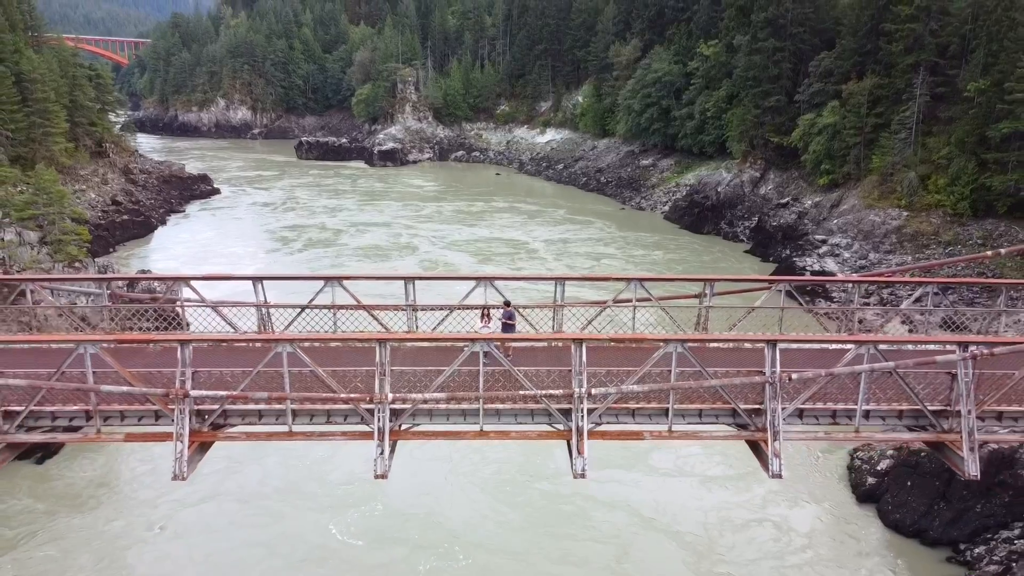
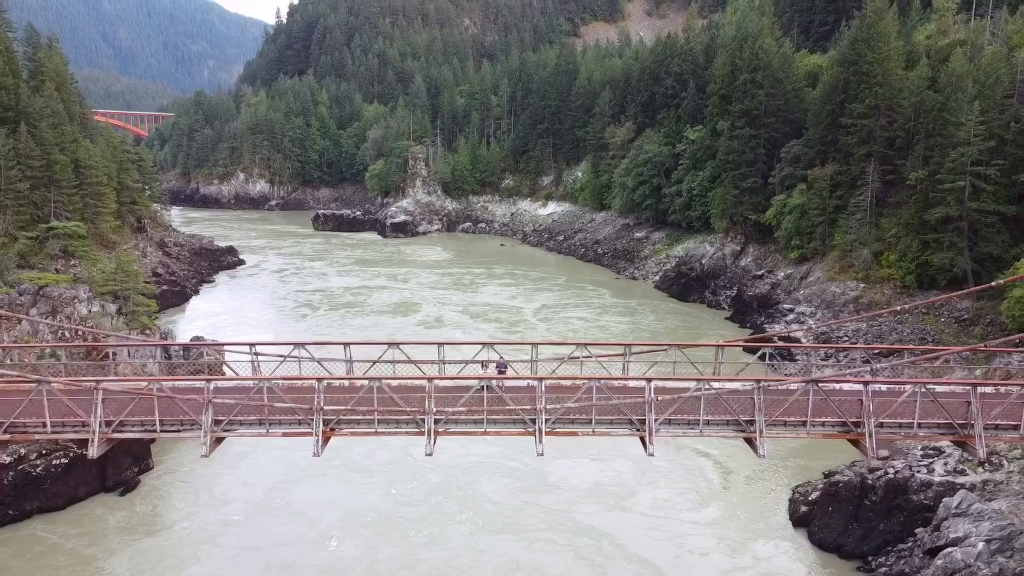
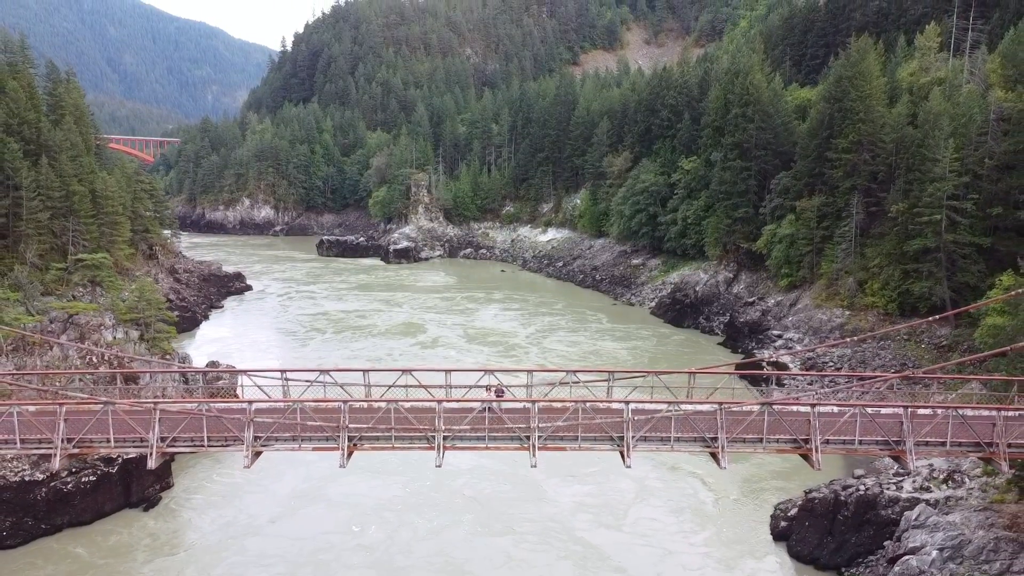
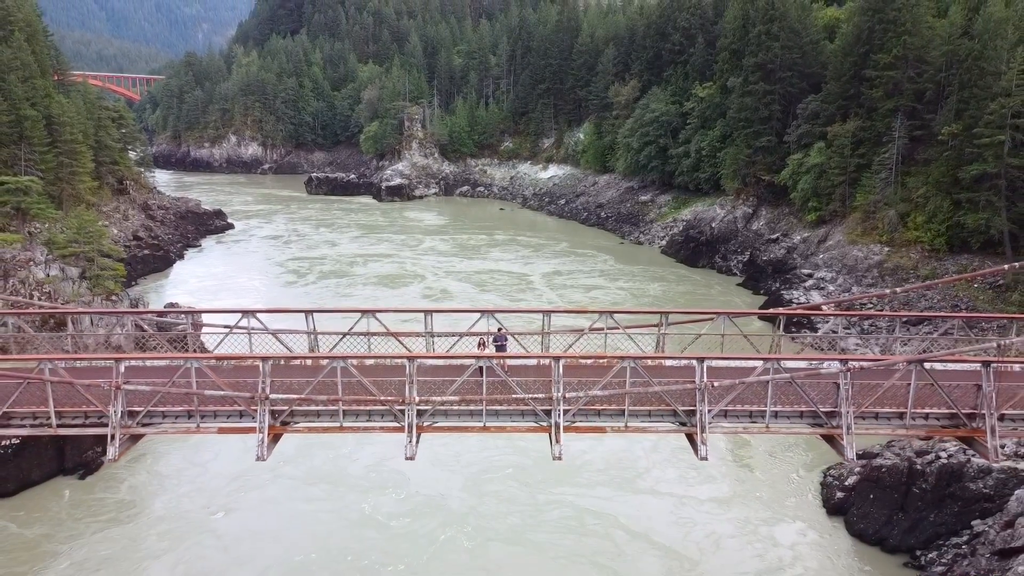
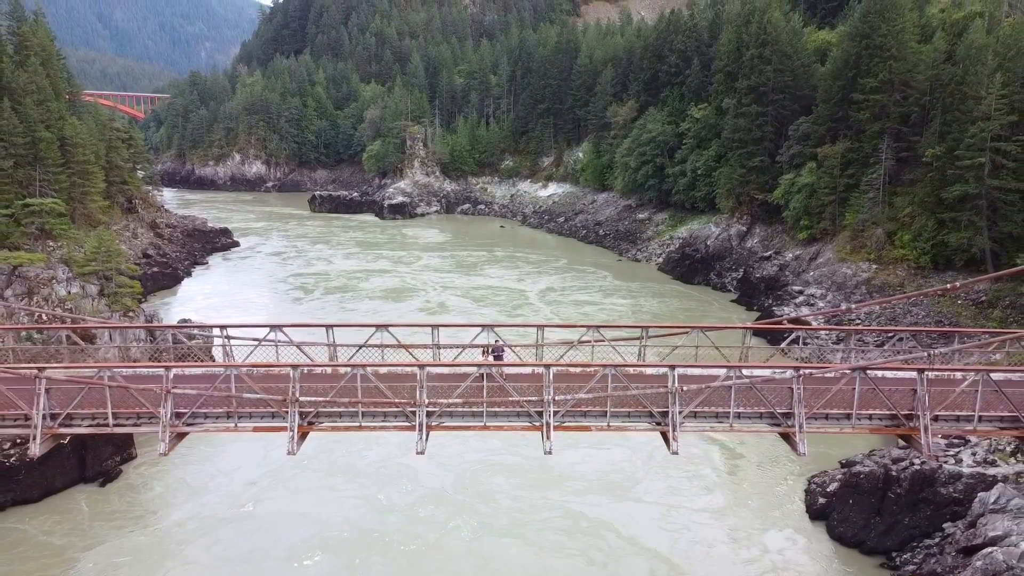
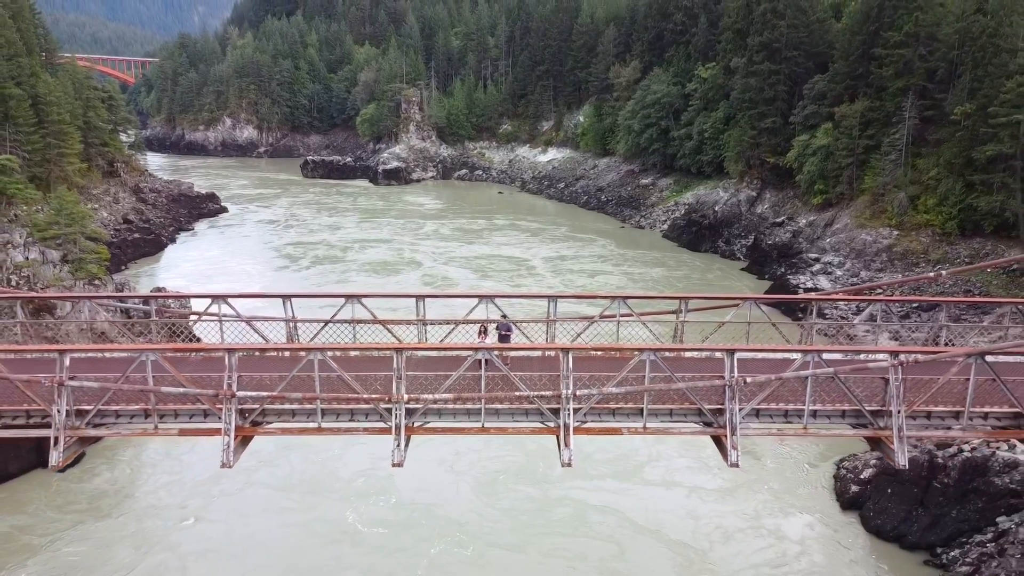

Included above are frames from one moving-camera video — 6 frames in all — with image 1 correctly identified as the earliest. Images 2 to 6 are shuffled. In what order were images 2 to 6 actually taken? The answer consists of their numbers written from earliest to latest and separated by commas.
6, 4, 5, 2, 3
